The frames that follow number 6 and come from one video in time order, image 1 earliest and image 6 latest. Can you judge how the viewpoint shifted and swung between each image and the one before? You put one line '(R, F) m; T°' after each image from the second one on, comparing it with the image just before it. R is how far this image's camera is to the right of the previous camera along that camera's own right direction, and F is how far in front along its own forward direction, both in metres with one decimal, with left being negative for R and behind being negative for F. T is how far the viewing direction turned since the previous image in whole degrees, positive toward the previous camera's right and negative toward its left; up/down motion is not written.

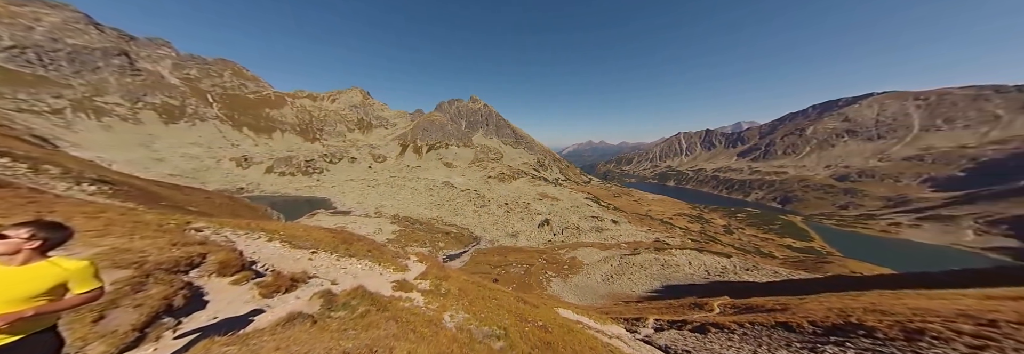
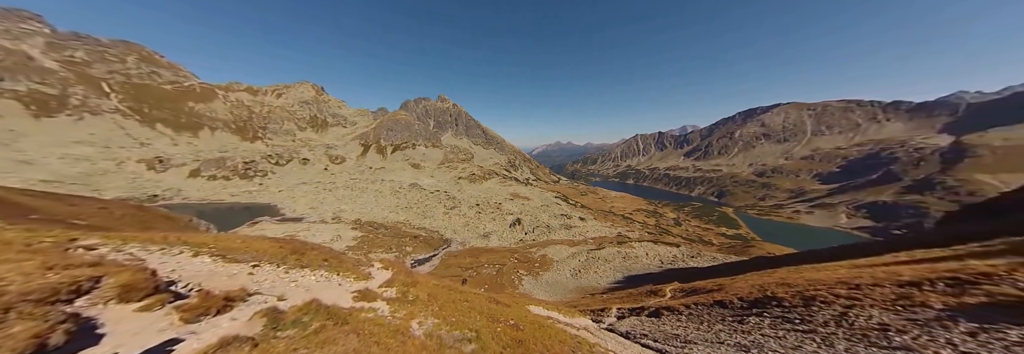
(+0.1, 0.0) m; +7°
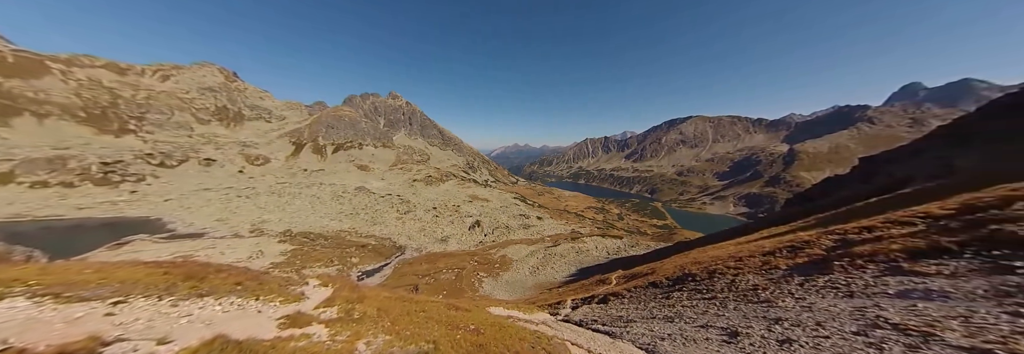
(+0.1, +0.2) m; +10°
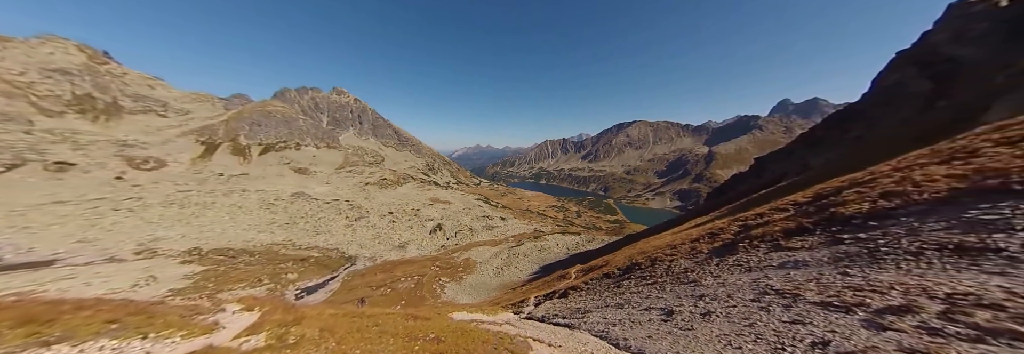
(+1.0, -0.4) m; +9°
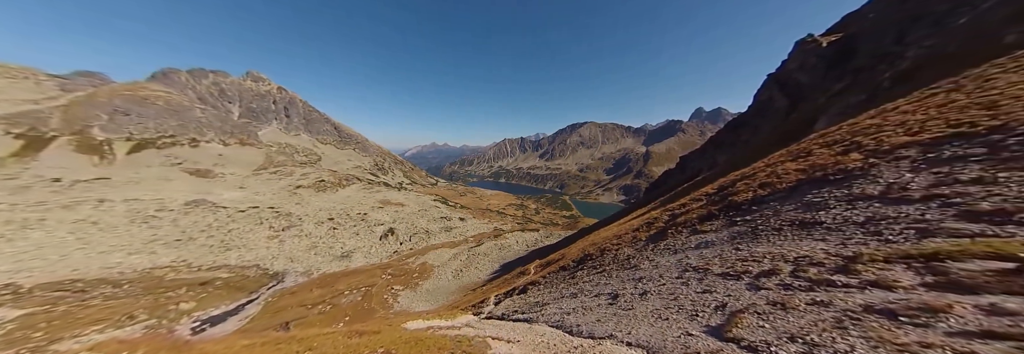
(+1.1, +0.7) m; +10°
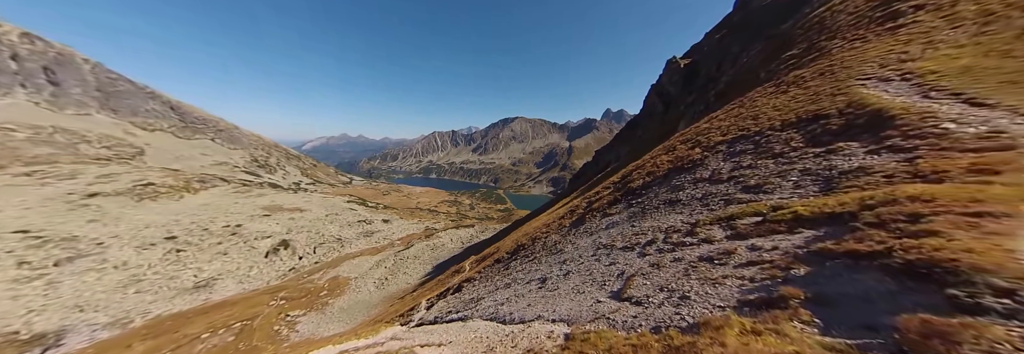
(+2.5, +3.0) m; +17°
